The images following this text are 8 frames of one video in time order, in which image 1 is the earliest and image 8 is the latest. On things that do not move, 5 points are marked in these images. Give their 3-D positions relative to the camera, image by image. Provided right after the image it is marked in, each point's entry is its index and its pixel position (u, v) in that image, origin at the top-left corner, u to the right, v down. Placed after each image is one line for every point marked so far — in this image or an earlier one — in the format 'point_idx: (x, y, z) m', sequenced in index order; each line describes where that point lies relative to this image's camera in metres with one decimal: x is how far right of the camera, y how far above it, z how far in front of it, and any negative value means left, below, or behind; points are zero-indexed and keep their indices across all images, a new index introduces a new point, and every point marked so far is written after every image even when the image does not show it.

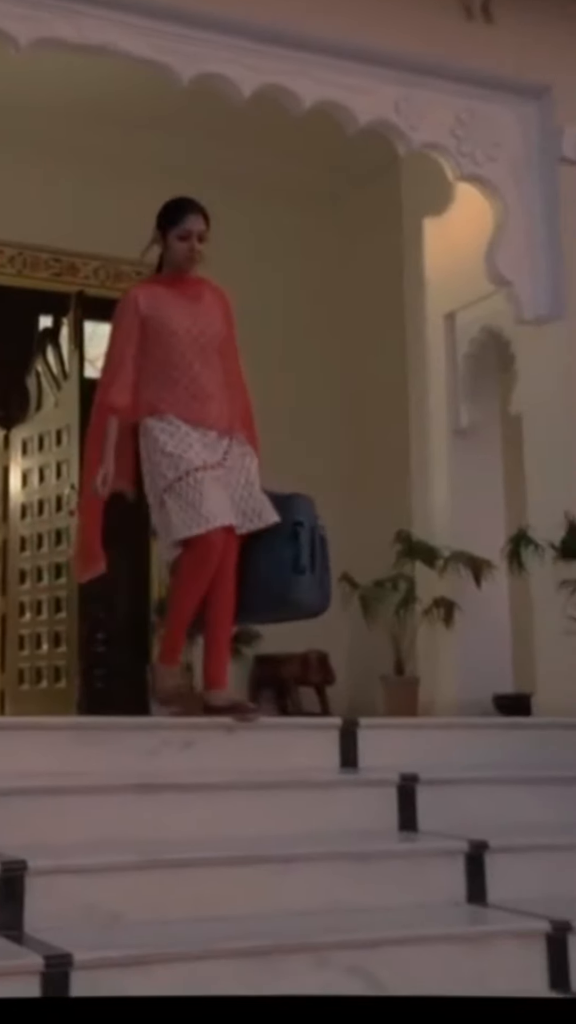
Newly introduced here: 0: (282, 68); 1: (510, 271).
0: (0.0, +1.5, +5.0) m
1: (+0.8, +0.8, +5.1) m
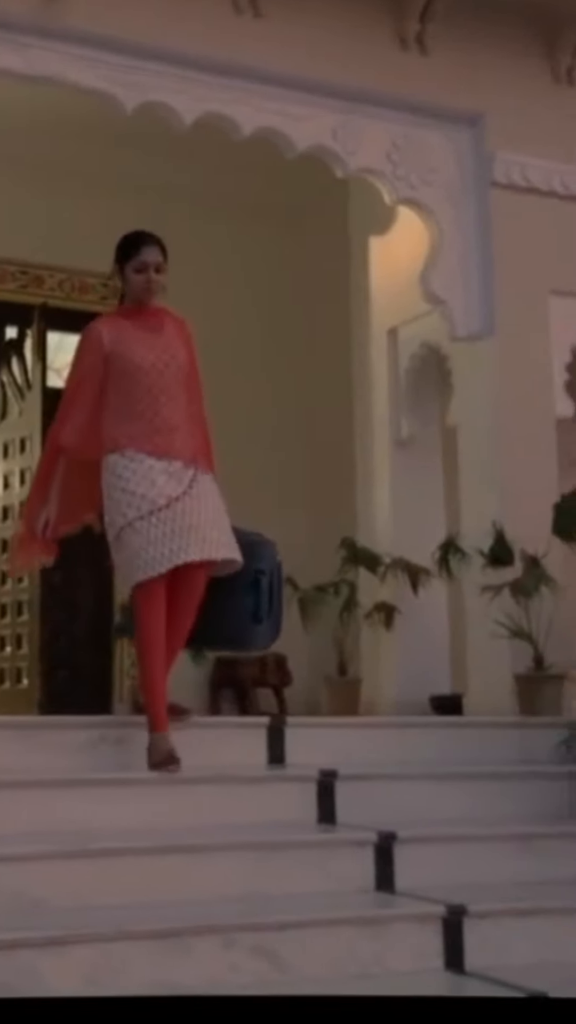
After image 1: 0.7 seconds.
0: (-0.2, +1.4, +5.1) m
1: (+0.6, +0.8, +5.4) m
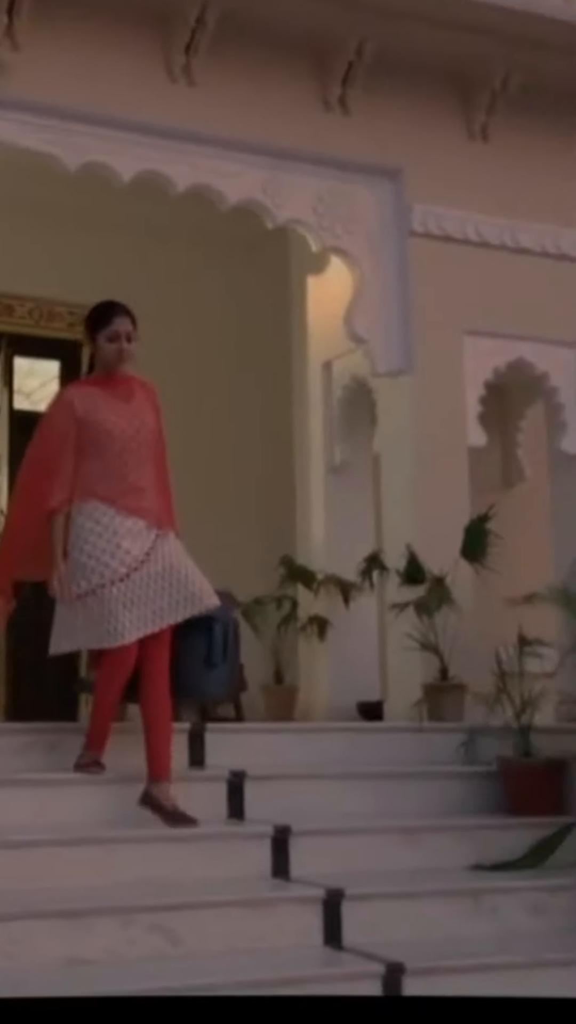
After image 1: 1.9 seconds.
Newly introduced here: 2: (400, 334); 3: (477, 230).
0: (-0.5, +1.4, +5.6) m
1: (+0.3, +0.7, +5.9) m
2: (+0.4, +0.7, +5.9) m
3: (+0.8, +1.2, +6.0) m
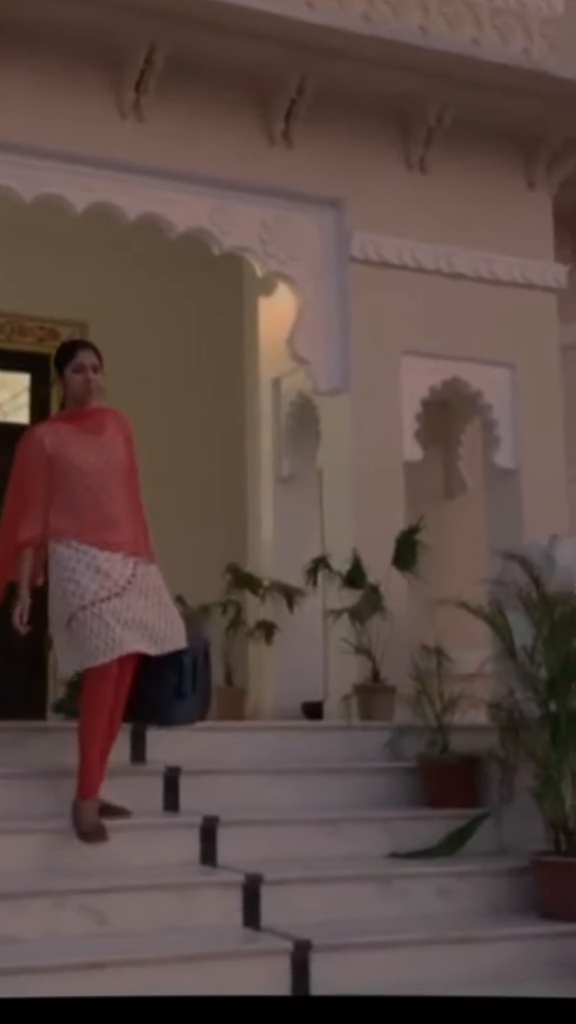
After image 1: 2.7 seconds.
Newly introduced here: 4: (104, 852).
0: (-0.7, +1.3, +5.9) m
1: (+0.1, +0.7, +6.2) m
2: (+0.2, +0.7, +6.2) m
3: (+0.6, +1.1, +6.4) m
4: (-0.5, -1.0, +4.3) m
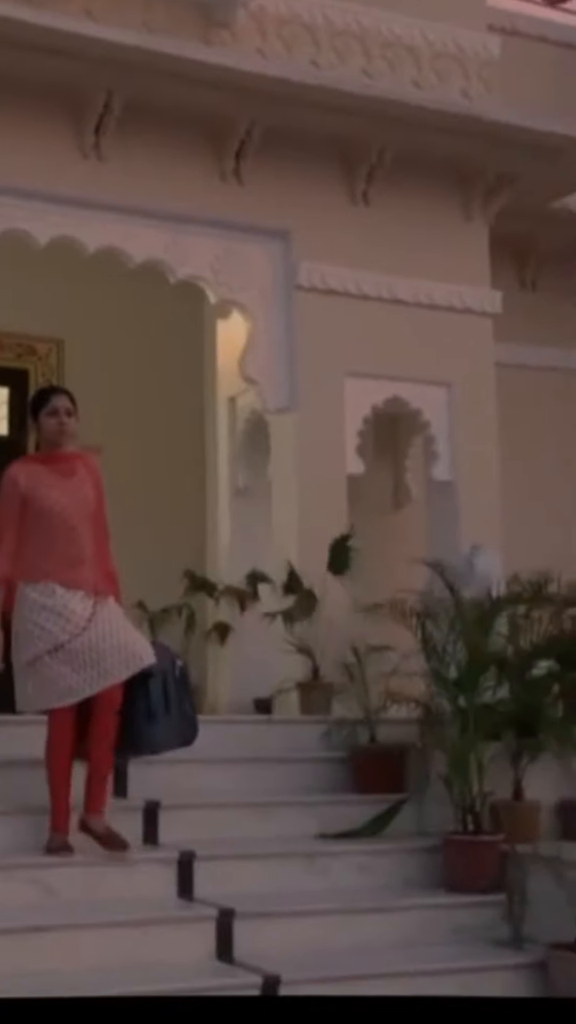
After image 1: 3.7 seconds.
0: (-0.9, +1.3, +6.4) m
1: (-0.1, +0.6, +6.7) m
2: (0.0, +0.6, +6.7) m
3: (+0.3, +1.1, +6.9) m
4: (-0.8, -1.0, +4.8) m
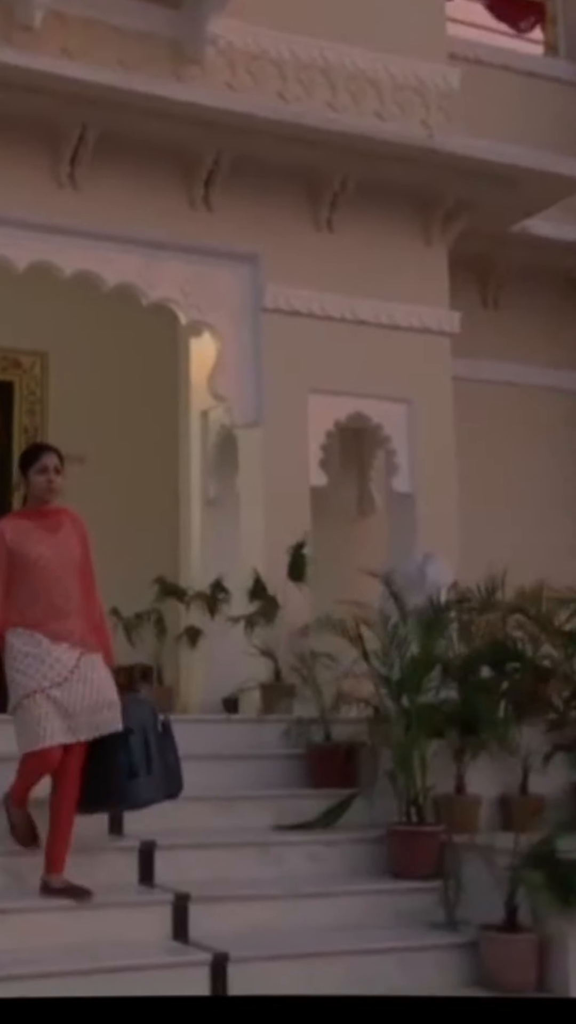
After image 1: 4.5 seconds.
0: (-1.1, +1.2, +6.7) m
1: (-0.3, +0.6, +7.1) m
2: (-0.2, +0.6, +7.1) m
3: (+0.2, +1.0, +7.2) m
4: (-0.9, -1.1, +5.2) m
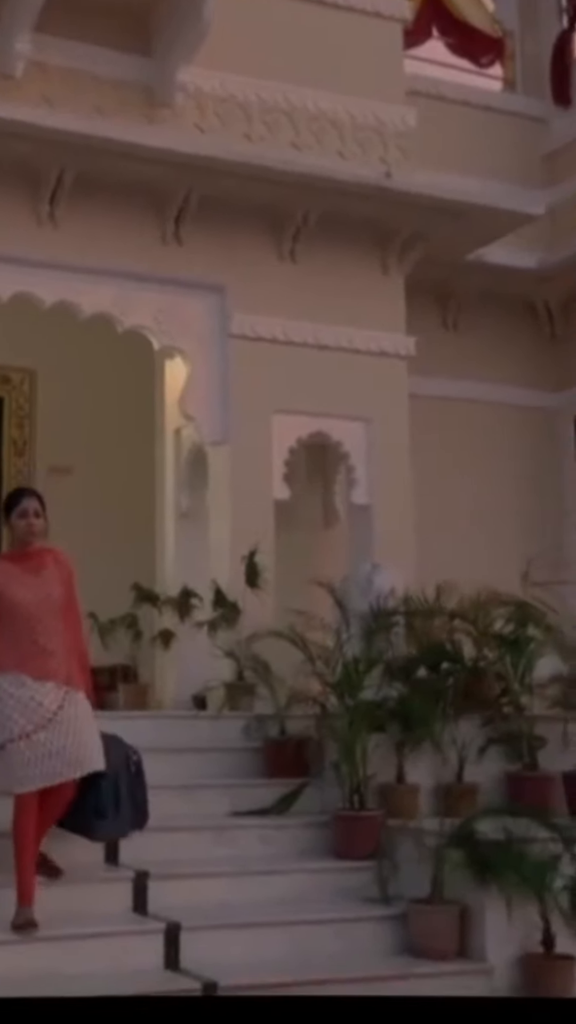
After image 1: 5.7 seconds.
0: (-1.3, +1.2, +7.3) m
1: (-0.5, +0.5, +7.6) m
2: (-0.4, +0.5, +7.6) m
3: (0.0, +1.0, +7.8) m
4: (-1.1, -1.2, +5.7) m
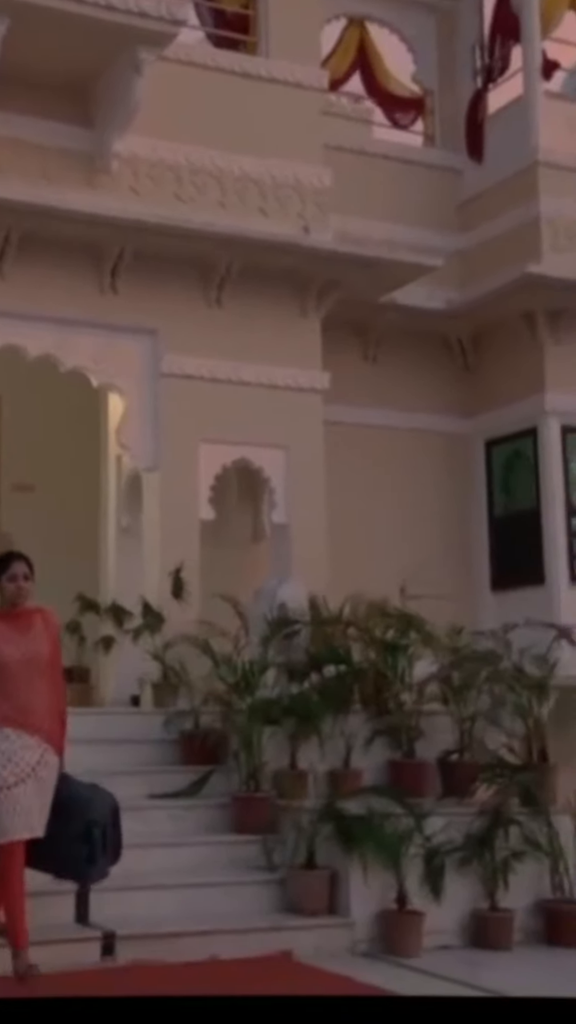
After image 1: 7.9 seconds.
0: (-1.7, +1.0, +8.3) m
1: (-0.9, +0.4, +8.6) m
2: (-0.8, +0.4, +8.6) m
3: (-0.5, +0.8, +8.8) m
4: (-1.6, -1.3, +6.7) m
